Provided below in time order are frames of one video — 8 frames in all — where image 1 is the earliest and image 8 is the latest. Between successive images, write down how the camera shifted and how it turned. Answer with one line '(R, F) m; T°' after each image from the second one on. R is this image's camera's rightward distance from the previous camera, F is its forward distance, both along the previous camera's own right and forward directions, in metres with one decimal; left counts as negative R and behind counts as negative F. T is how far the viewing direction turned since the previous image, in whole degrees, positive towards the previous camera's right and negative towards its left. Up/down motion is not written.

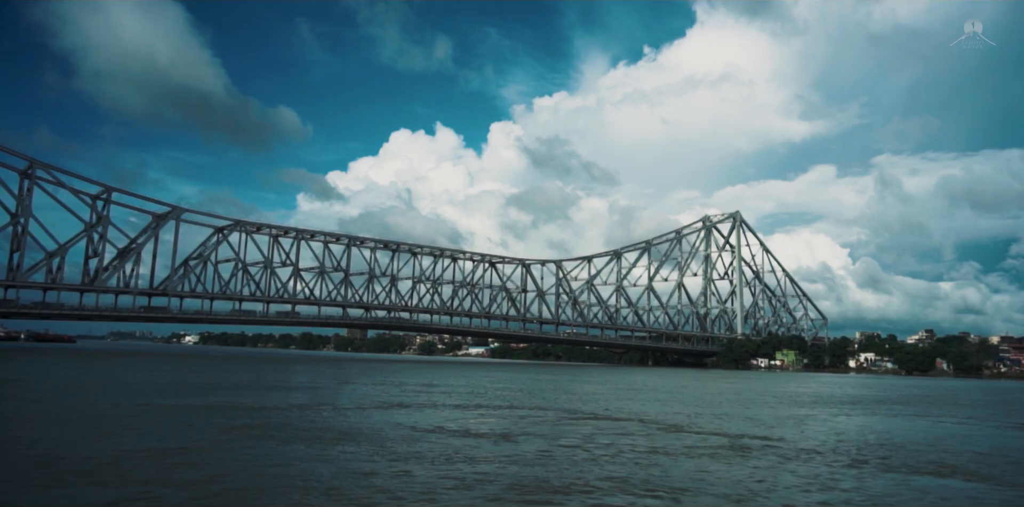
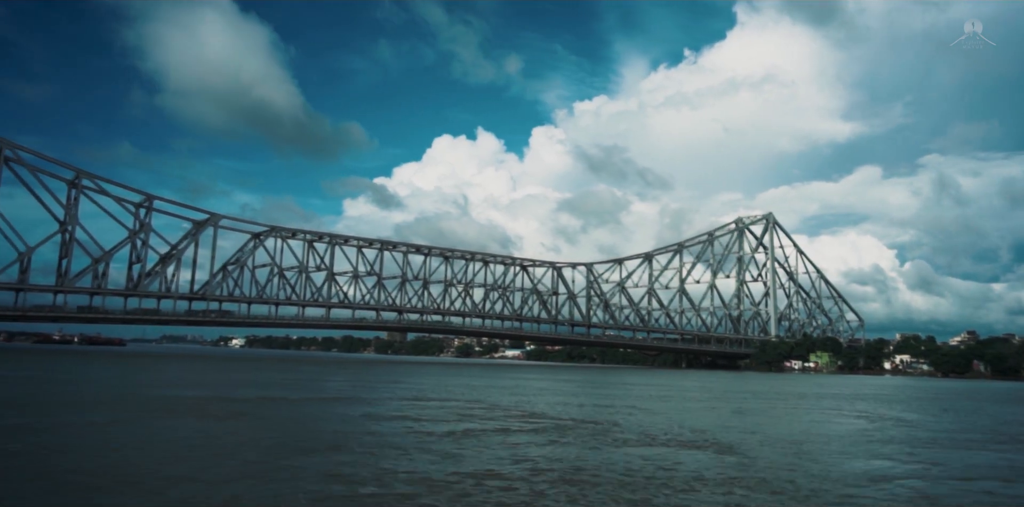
(-0.1, -1.2) m; -3°
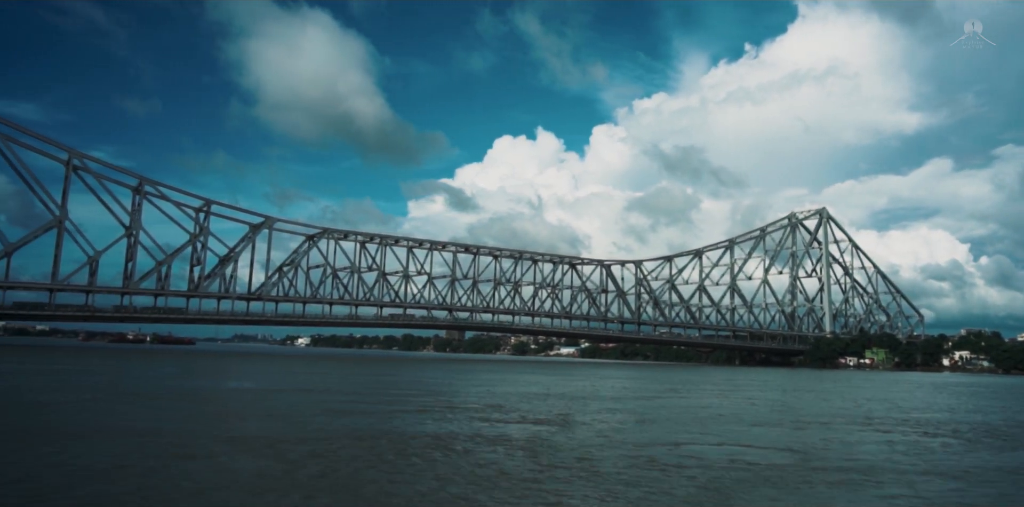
(-0.3, -1.5) m; -4°
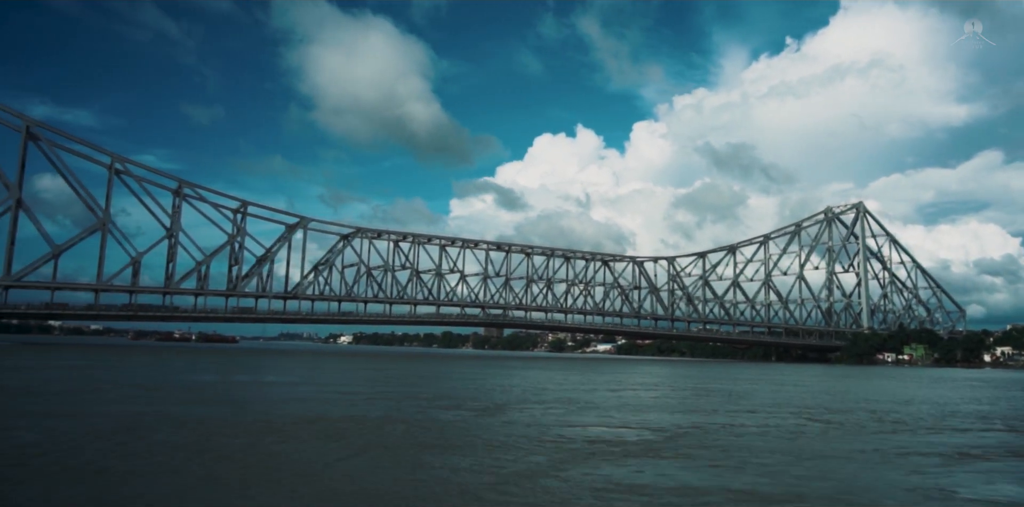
(-0.3, -1.0) m; -3°
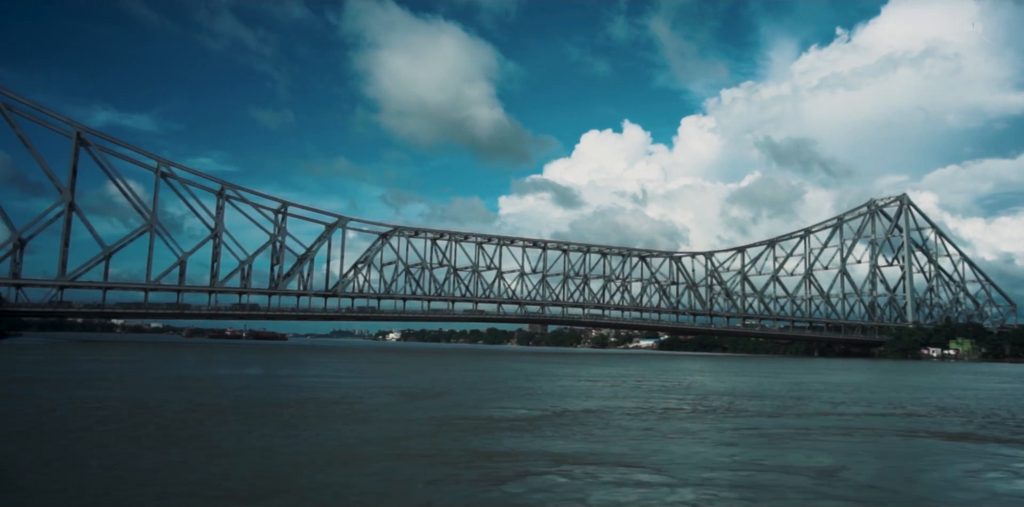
(+0.3, -0.6) m; -3°
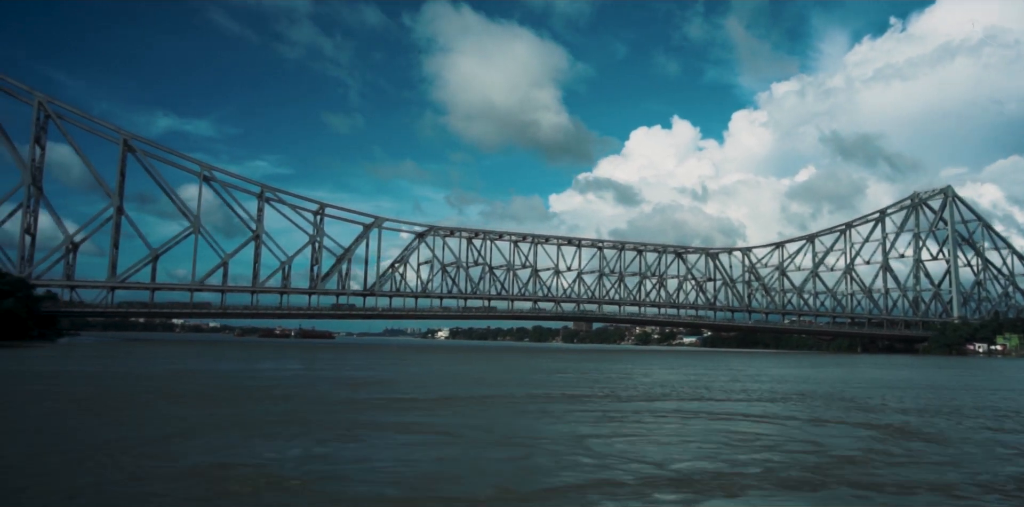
(+0.7, -0.4) m; -3°
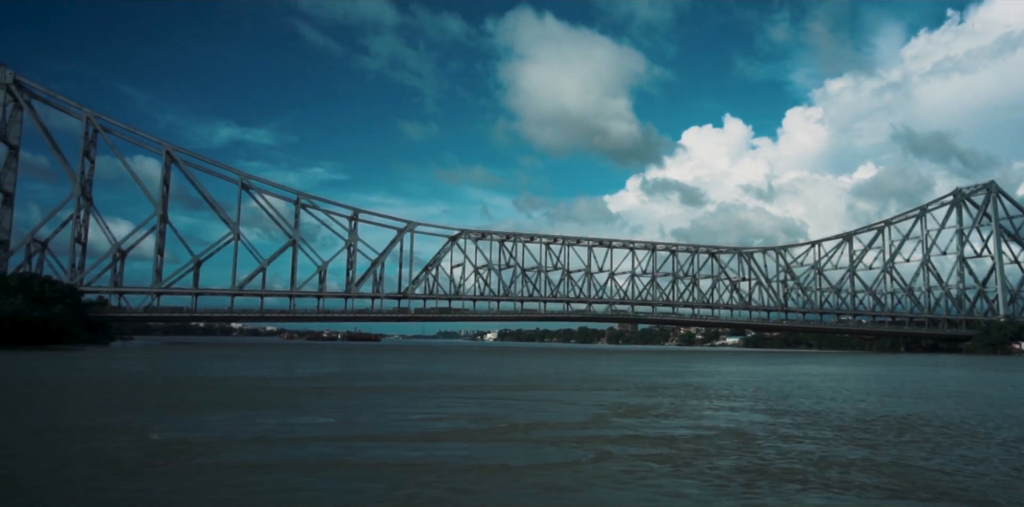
(+0.7, -0.4) m; -3°
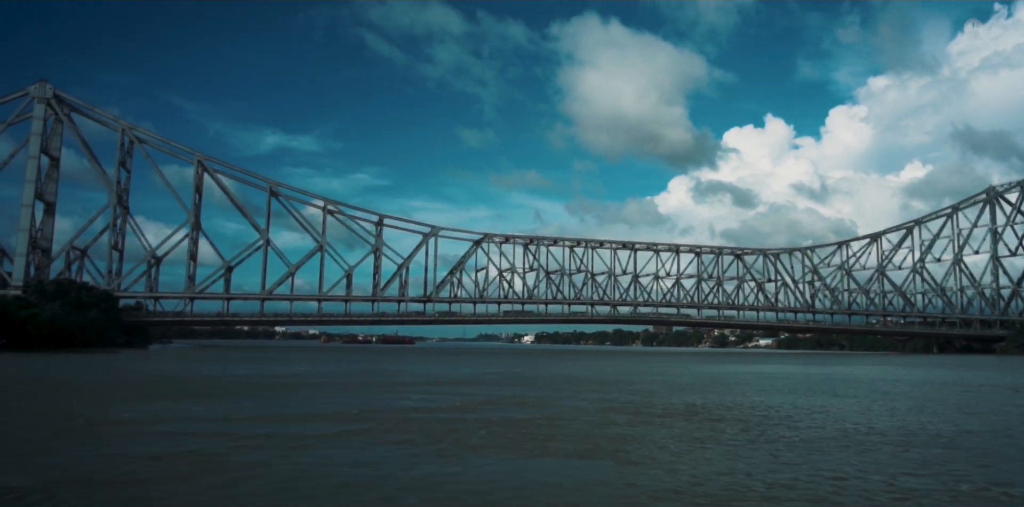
(+0.6, -0.7) m; -2°
